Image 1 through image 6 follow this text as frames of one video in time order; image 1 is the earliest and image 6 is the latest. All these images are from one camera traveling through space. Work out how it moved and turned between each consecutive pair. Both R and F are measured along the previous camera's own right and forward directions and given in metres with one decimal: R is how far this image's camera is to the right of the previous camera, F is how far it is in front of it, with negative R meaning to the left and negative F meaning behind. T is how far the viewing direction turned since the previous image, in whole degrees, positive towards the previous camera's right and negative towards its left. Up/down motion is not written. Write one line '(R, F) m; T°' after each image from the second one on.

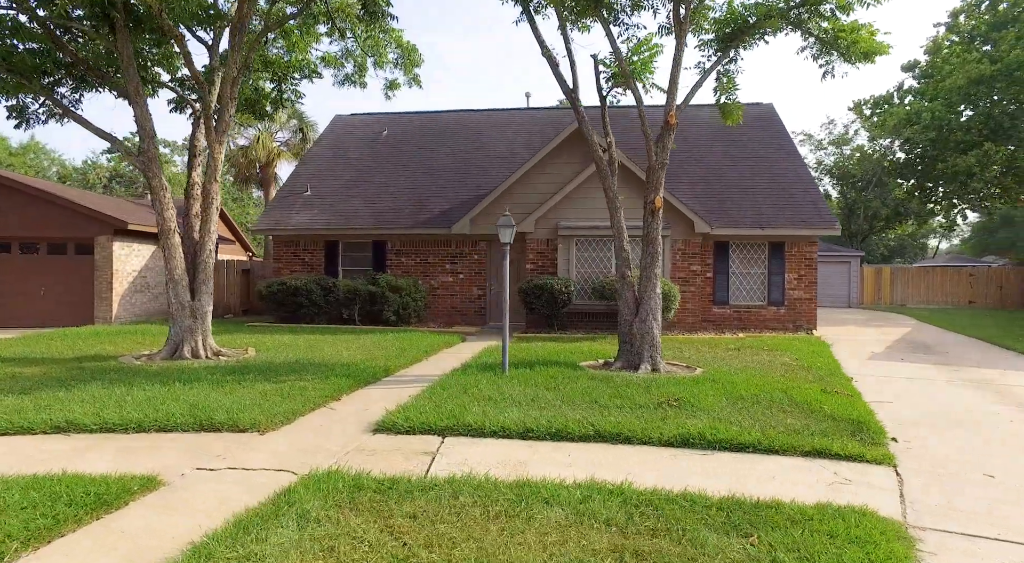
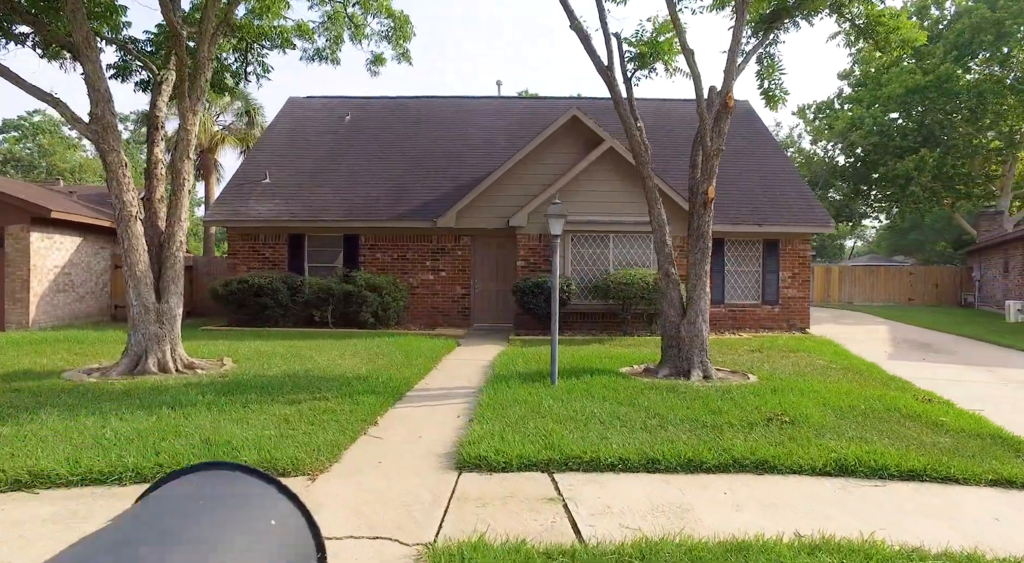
(-1.3, +1.2) m; +7°
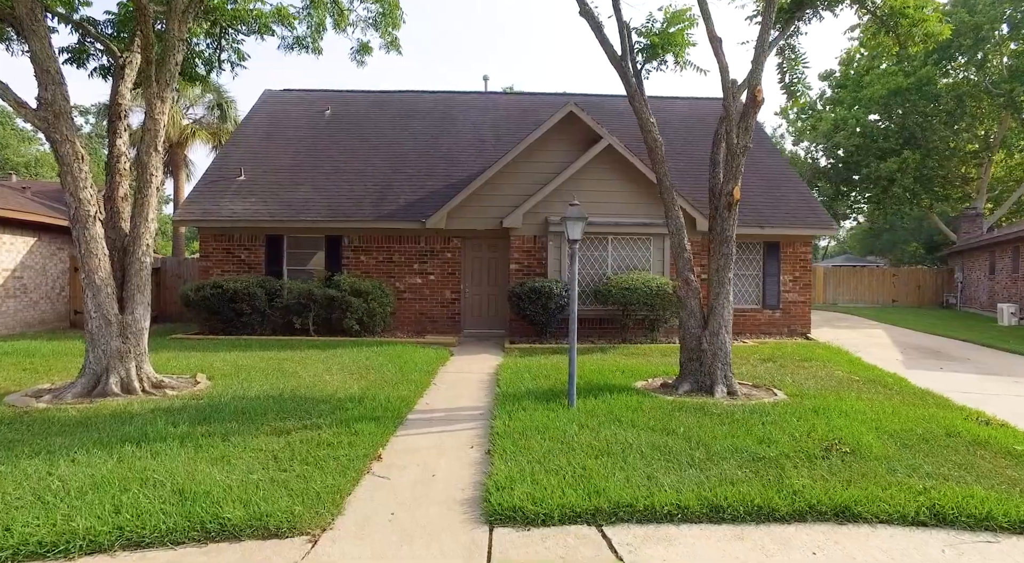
(-0.4, +0.7) m; +2°
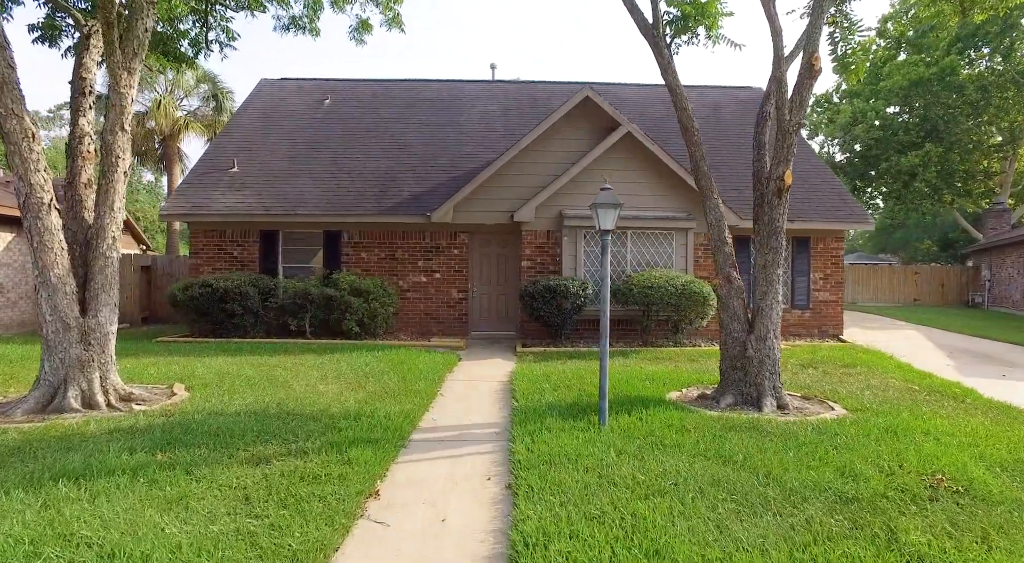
(-0.1, +0.9) m; 0°
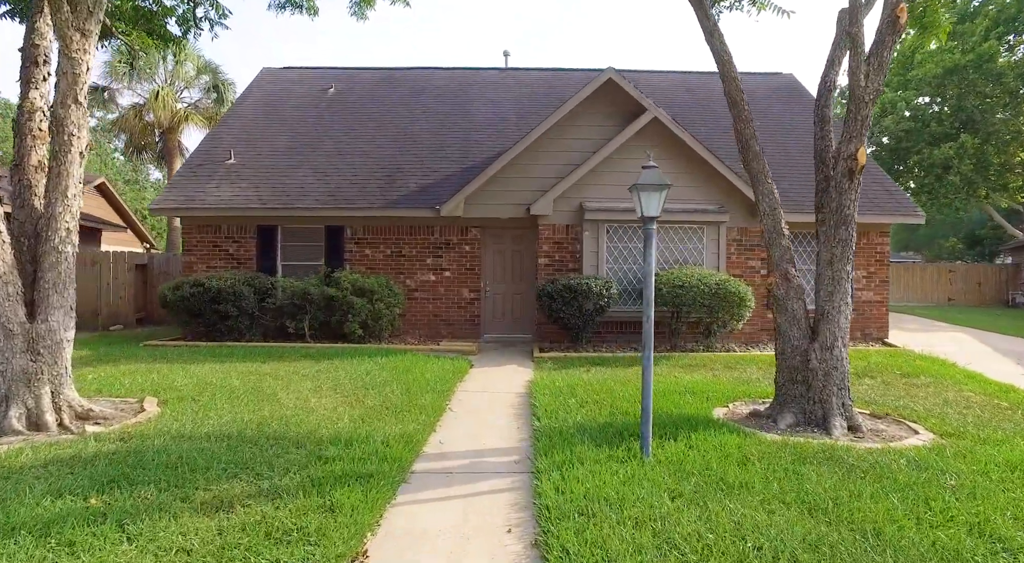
(-0.1, +0.9) m; -1°
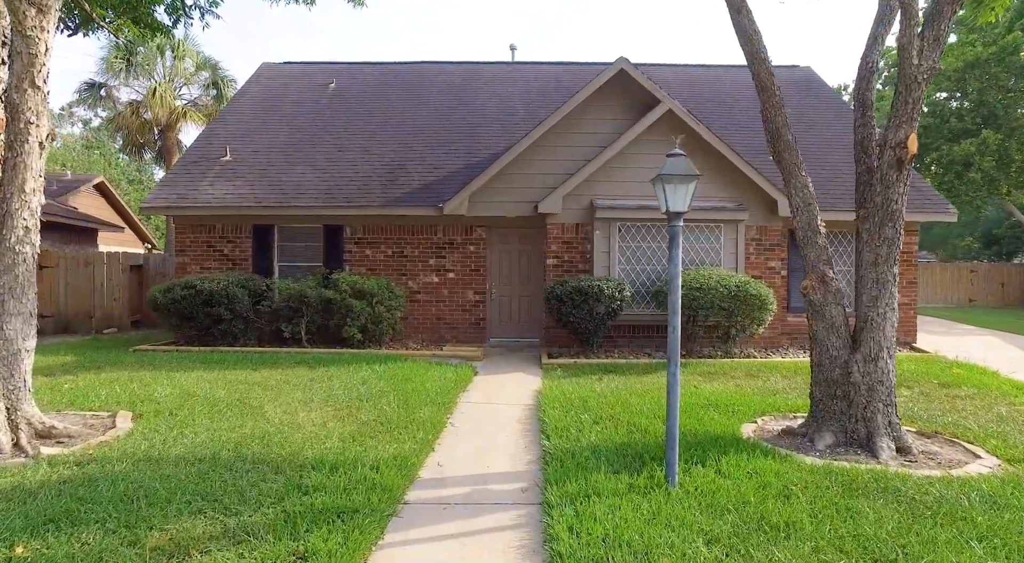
(0.0, +0.6) m; -1°
